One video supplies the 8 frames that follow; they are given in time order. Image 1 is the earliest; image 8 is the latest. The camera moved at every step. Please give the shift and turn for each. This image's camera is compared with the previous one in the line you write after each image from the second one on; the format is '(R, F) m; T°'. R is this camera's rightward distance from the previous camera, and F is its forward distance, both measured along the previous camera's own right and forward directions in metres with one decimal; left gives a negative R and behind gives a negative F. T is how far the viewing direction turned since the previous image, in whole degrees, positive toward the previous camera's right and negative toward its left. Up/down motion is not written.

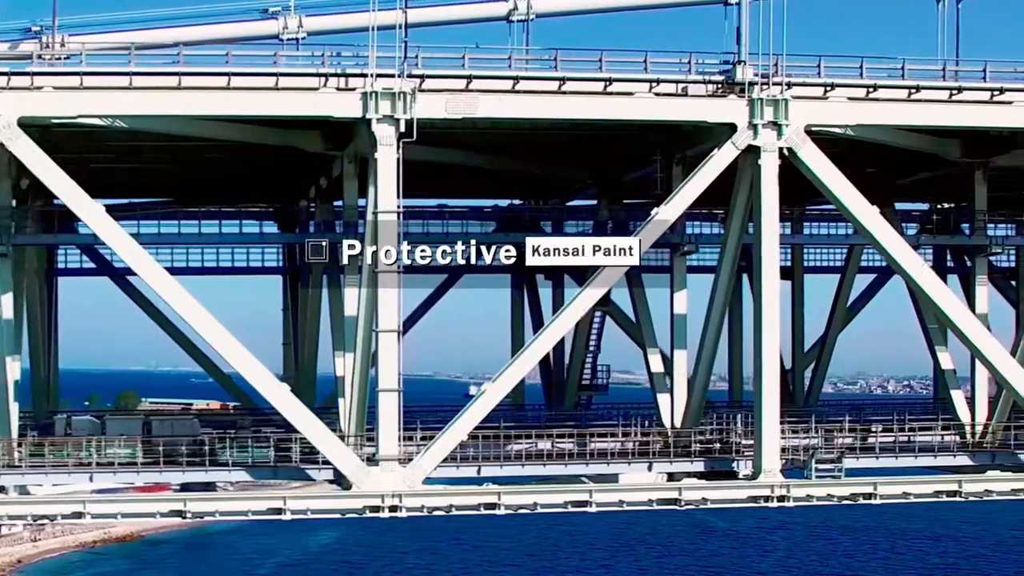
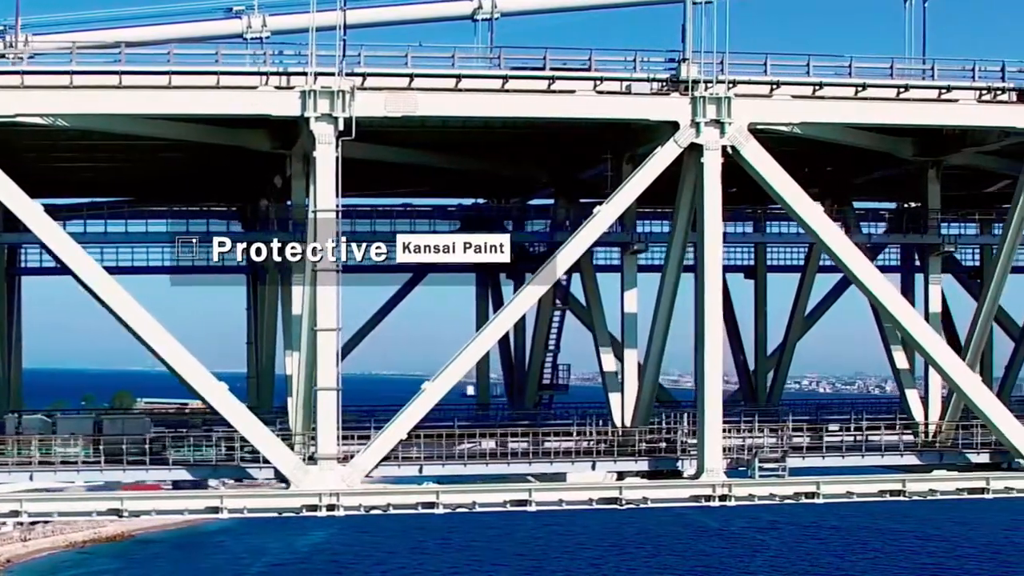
(+1.1, 0.0) m; 0°
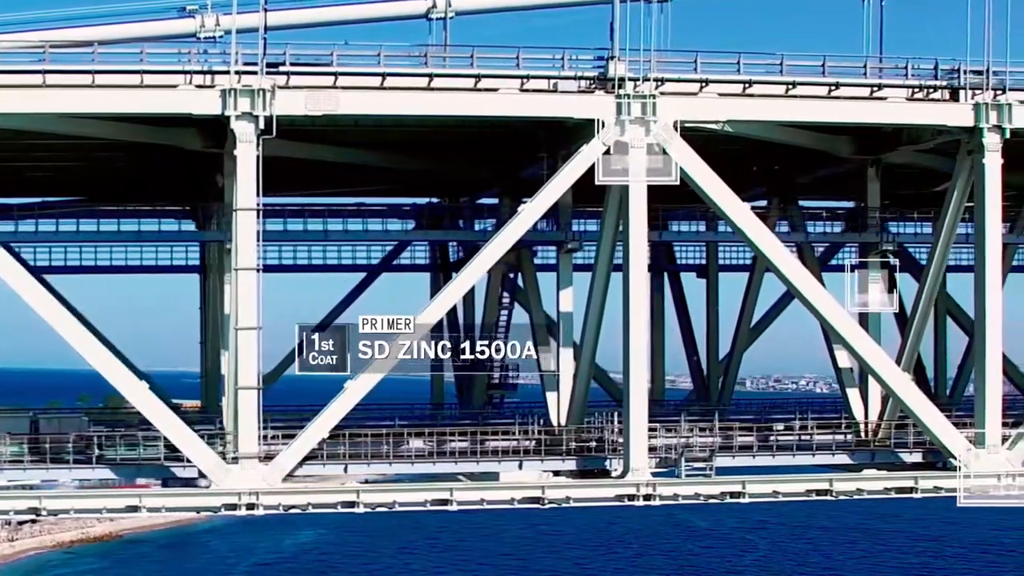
(+1.4, 0.0) m; 0°
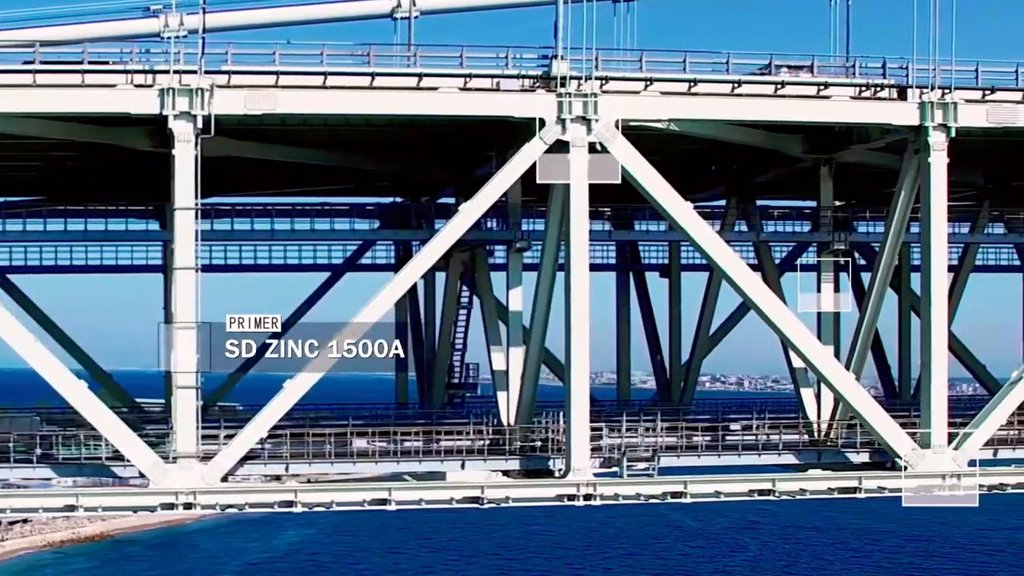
(+1.1, 0.0) m; 0°
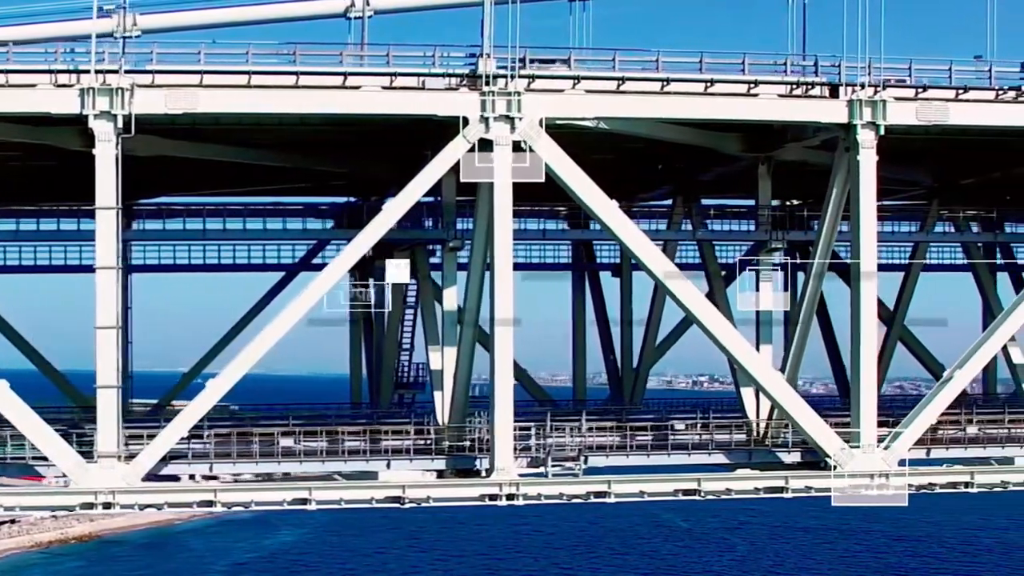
(+1.4, 0.0) m; 0°
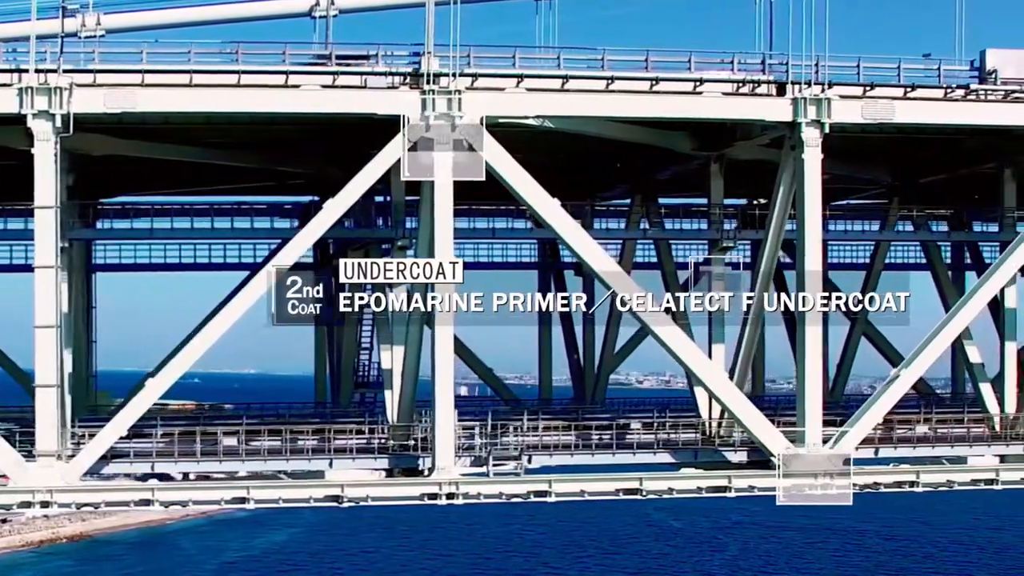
(+1.1, 0.0) m; 0°
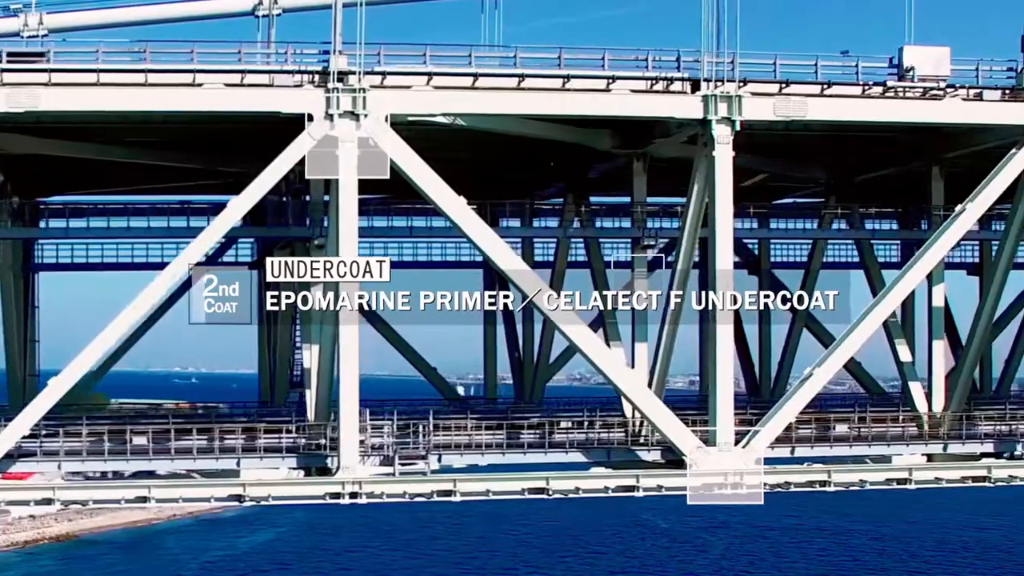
(+1.8, +0.1) m; 0°
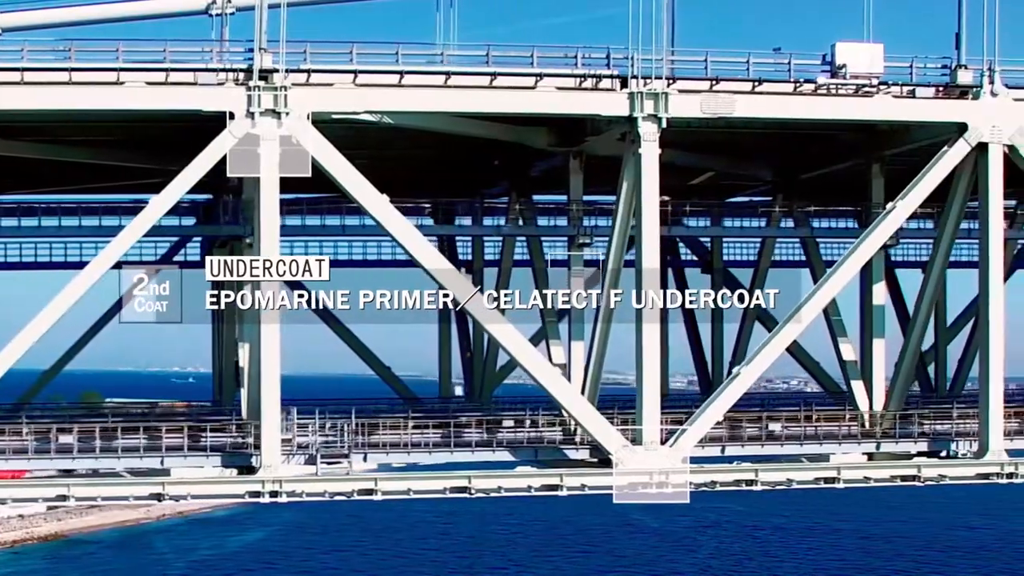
(+1.5, +0.1) m; 0°
